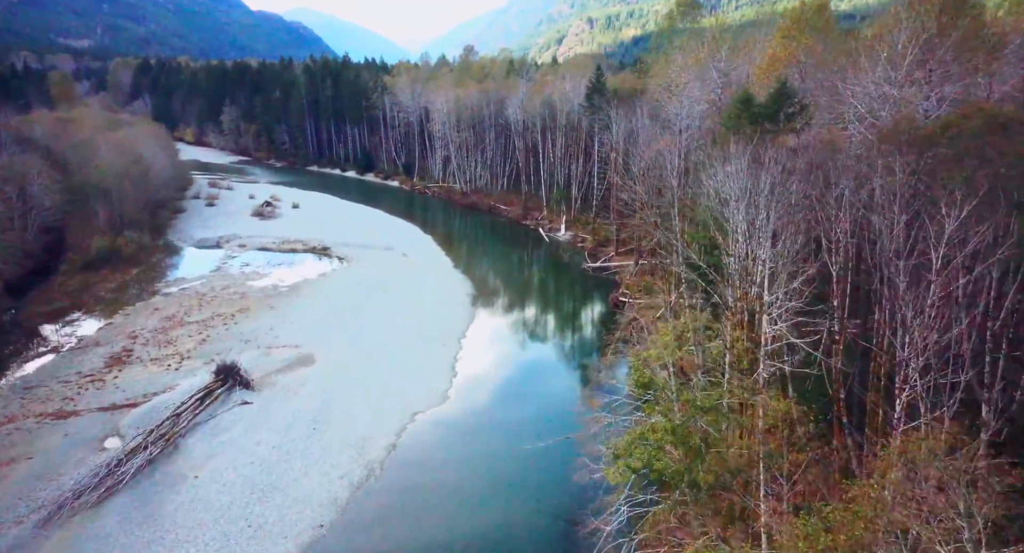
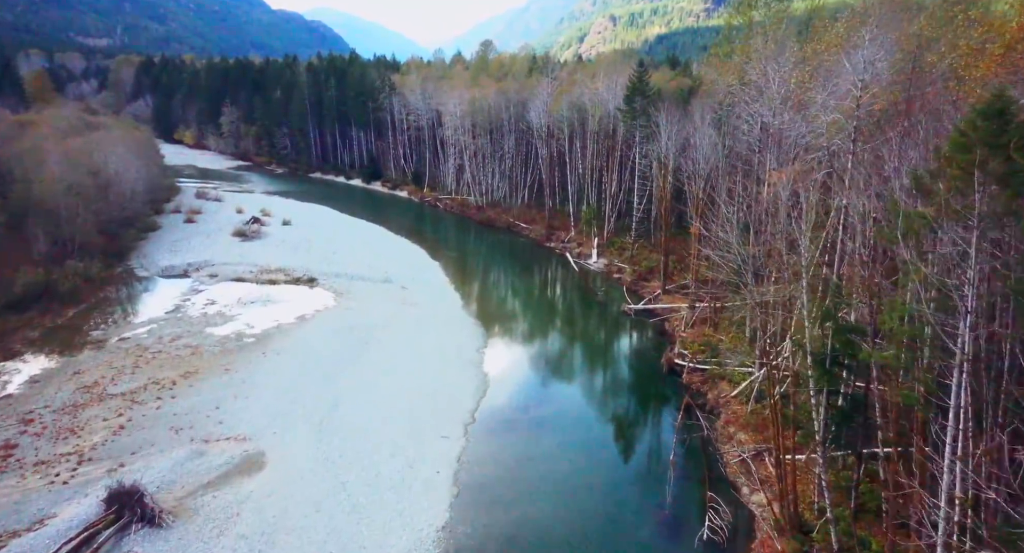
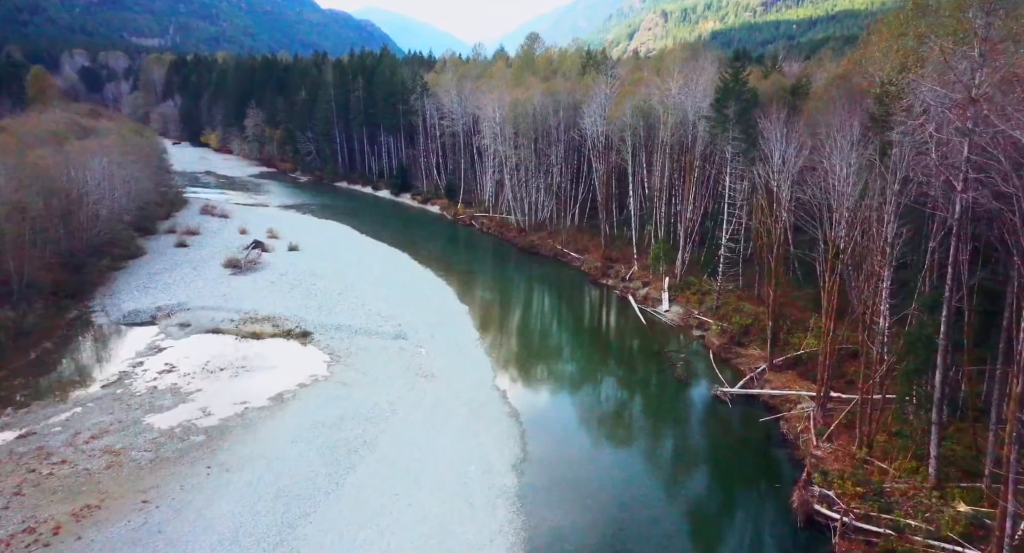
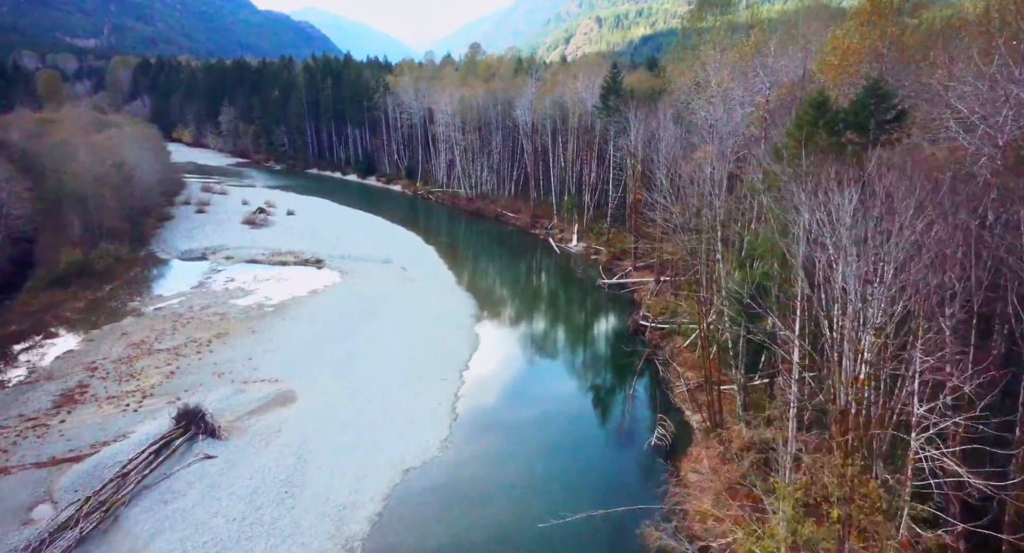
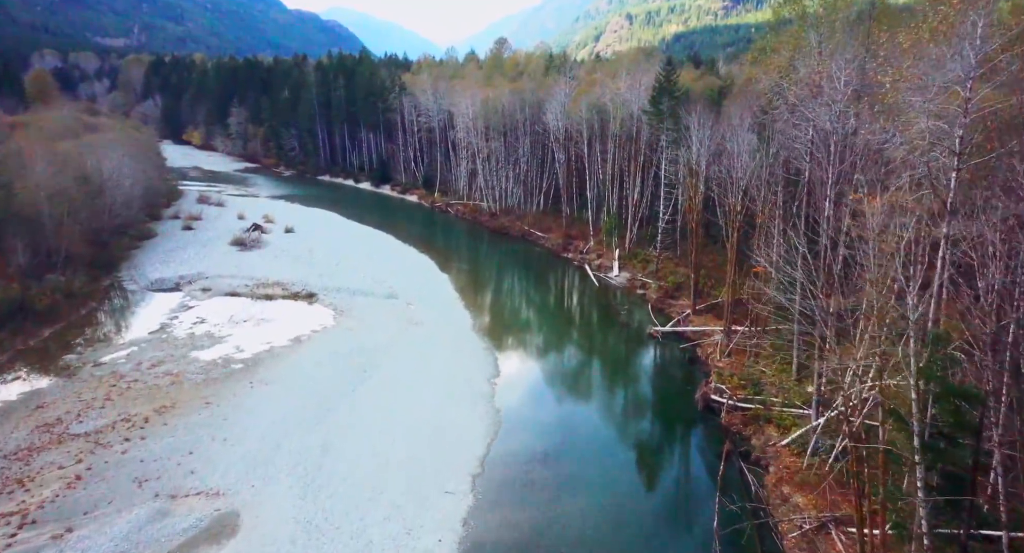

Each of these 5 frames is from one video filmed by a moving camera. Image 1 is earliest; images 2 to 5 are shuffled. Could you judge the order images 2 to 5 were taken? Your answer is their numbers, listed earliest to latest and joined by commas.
4, 2, 5, 3
